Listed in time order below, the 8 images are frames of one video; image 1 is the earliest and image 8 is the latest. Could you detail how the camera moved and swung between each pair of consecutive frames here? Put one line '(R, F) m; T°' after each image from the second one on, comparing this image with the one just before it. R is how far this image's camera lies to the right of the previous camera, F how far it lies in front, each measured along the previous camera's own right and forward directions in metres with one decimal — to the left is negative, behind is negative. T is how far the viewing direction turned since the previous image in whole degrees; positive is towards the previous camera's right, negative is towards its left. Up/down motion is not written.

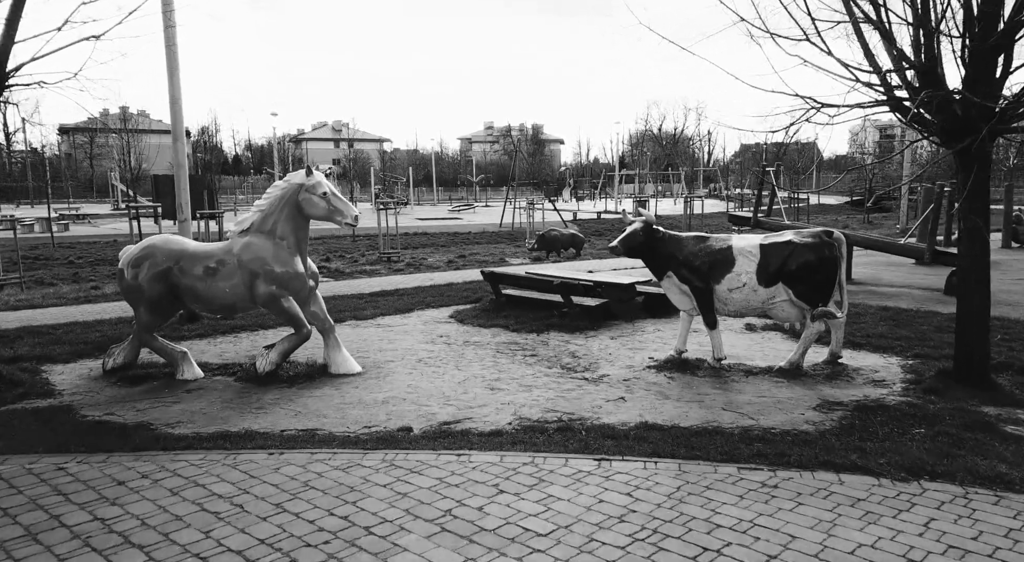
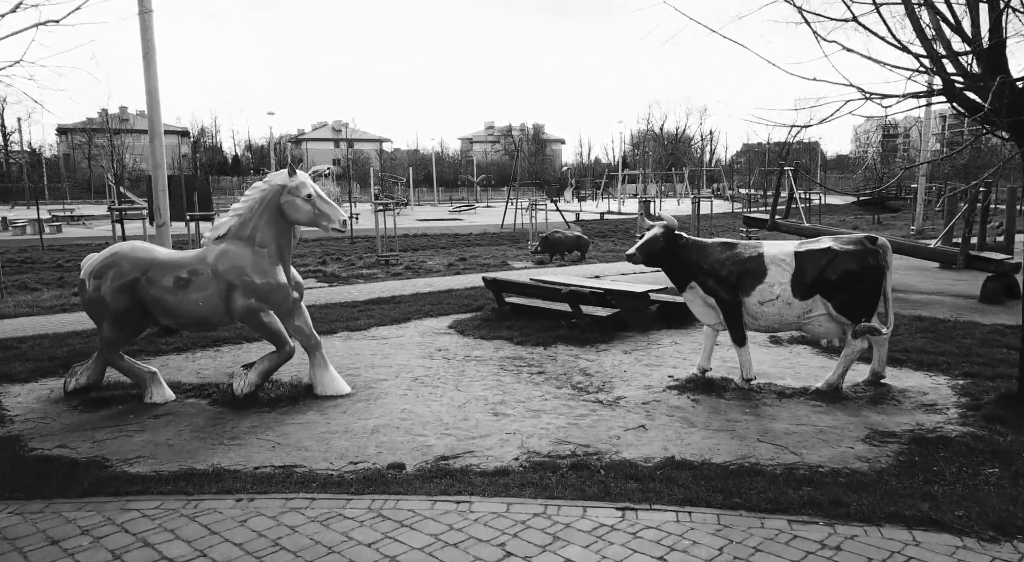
(0.0, +0.7) m; 0°
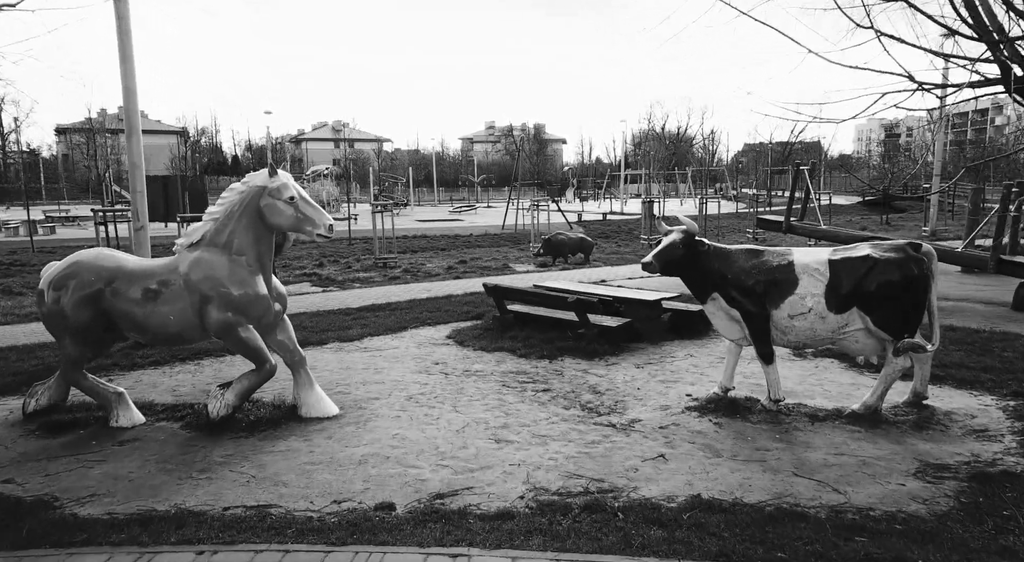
(0.0, +0.6) m; 0°
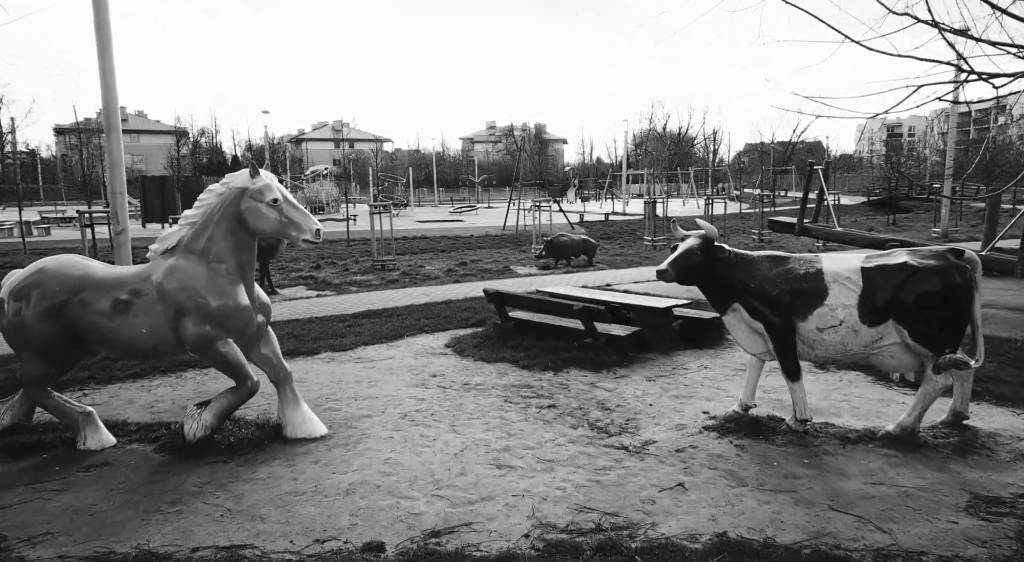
(0.0, +0.5) m; 0°
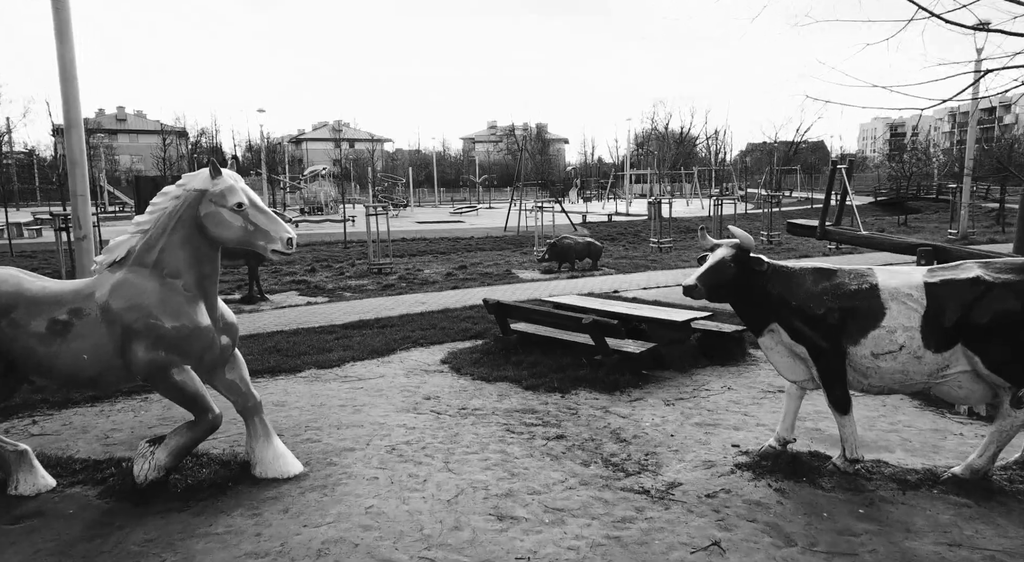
(0.0, +0.7) m; 0°
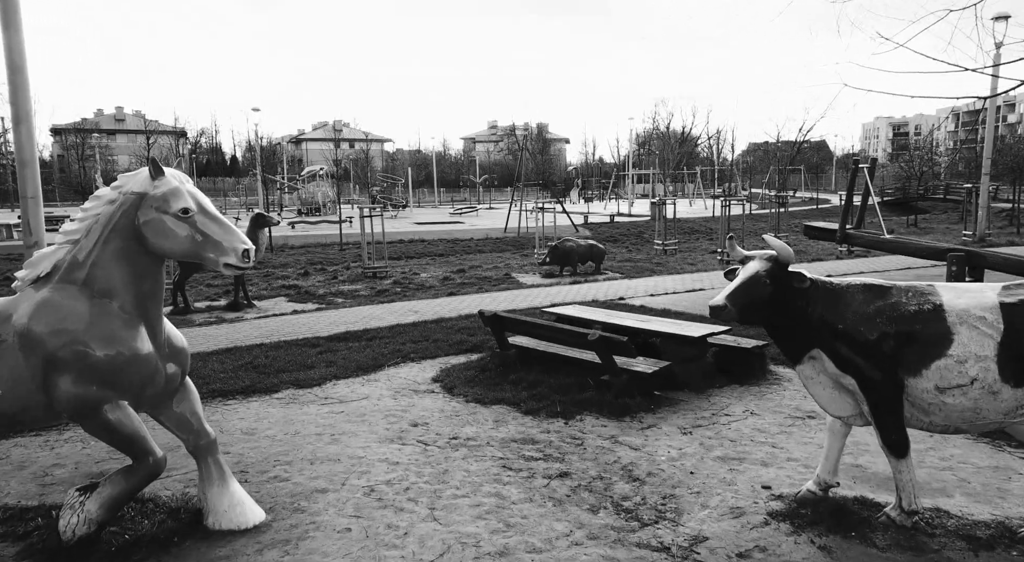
(0.0, +0.7) m; 0°
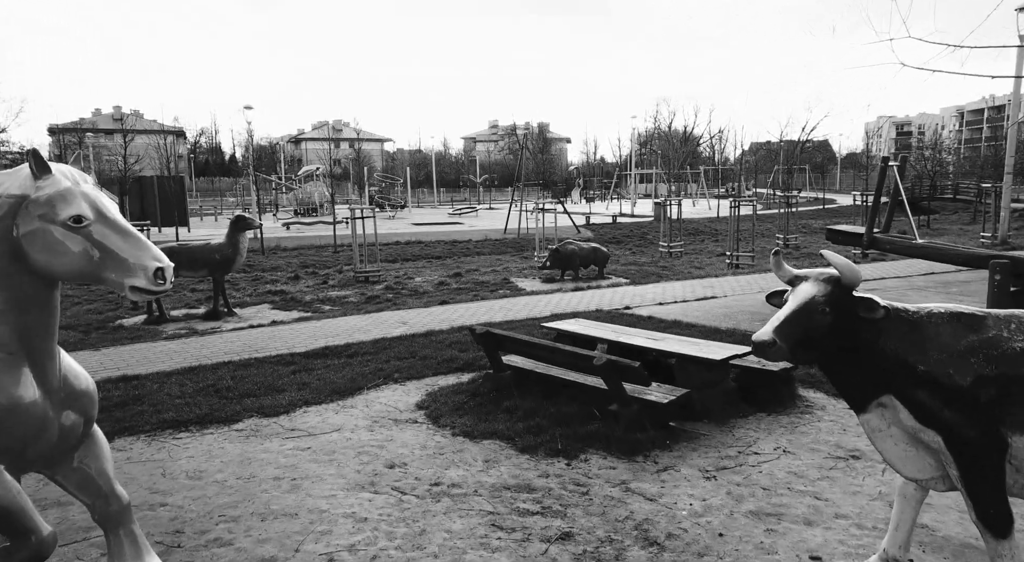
(+0.1, +0.8) m; 0°
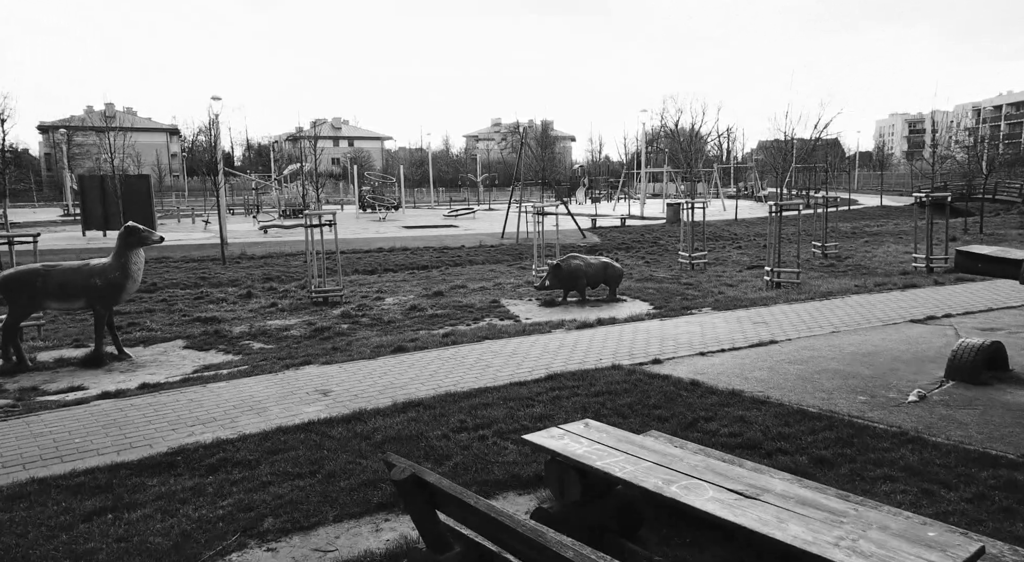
(+0.2, +3.1) m; 0°
